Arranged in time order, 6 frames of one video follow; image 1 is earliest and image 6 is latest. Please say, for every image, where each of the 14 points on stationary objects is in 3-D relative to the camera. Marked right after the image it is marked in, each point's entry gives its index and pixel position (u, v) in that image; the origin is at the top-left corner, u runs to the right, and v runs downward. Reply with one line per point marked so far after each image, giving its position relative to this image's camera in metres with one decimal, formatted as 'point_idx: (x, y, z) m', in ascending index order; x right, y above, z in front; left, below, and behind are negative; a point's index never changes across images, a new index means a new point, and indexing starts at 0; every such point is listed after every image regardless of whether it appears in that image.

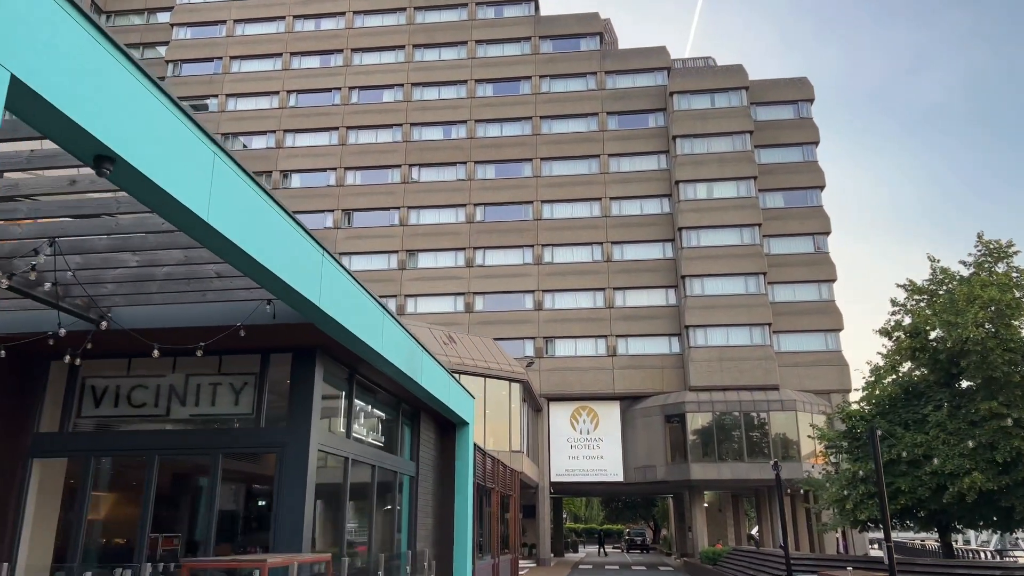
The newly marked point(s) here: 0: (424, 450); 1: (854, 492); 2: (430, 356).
0: (-1.8, -3.3, +15.4) m
1: (+8.1, -4.7, +17.6) m
2: (-1.5, -1.2, +13.5) m
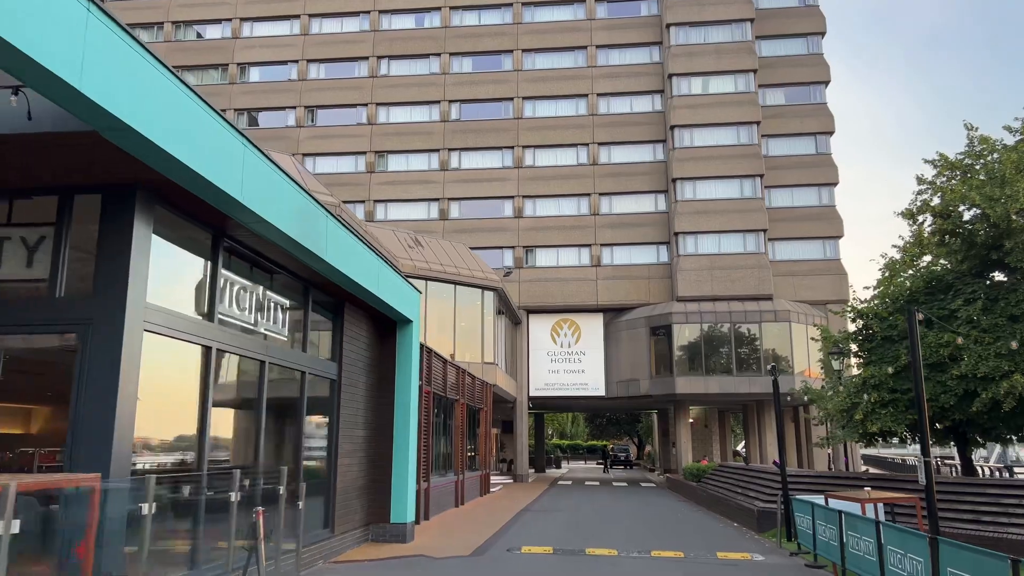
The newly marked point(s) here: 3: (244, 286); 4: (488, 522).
0: (-2.7, -1.0, +12.7) m
1: (+7.1, -2.2, +15.1) m
2: (-2.4, +0.9, +10.6) m
3: (-3.3, 0.0, +9.4) m
4: (-0.6, -5.8, +18.7) m
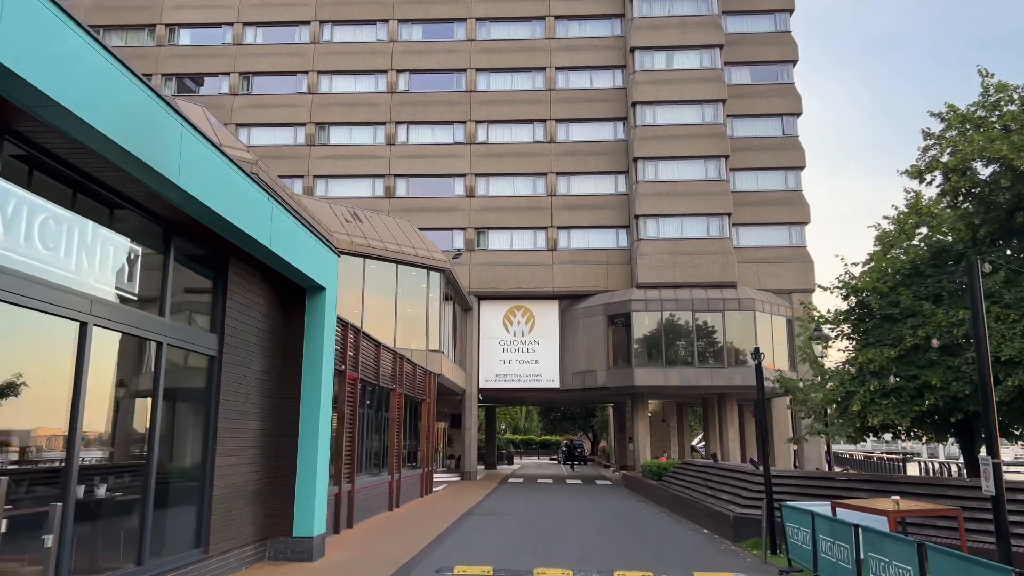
0: (-3.6, -0.4, +10.1) m
1: (+6.1, -1.7, +13.0) m
2: (-3.1, +1.5, +8.0) m
3: (-4.0, +0.6, +6.7) m
4: (-1.9, -5.2, +16.2) m
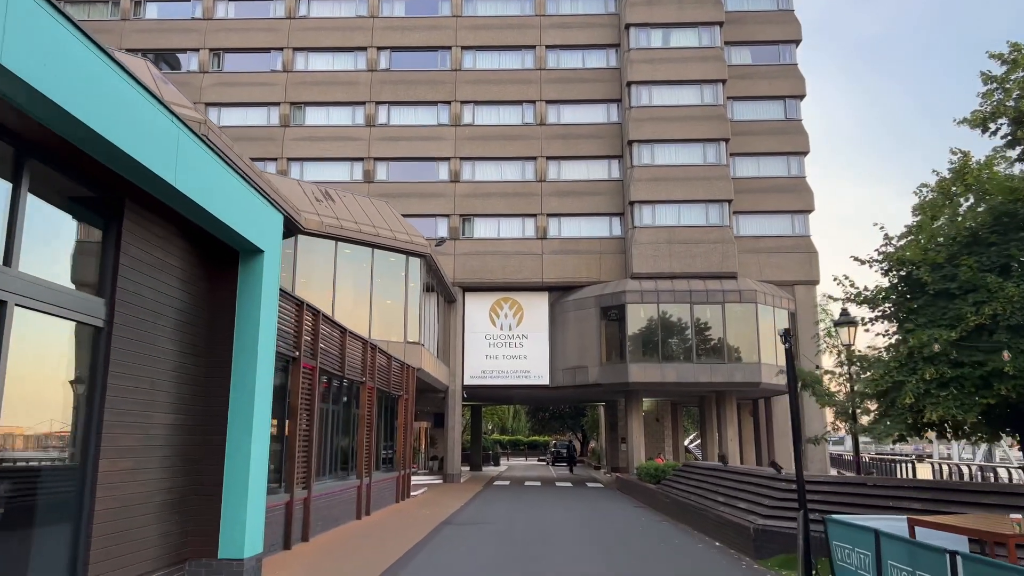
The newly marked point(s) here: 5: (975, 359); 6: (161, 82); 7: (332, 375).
0: (-3.8, +0.1, +7.9) m
1: (+5.8, -1.3, +11.0) m
2: (-3.3, +1.9, +5.8) m
3: (-4.1, +1.1, +4.5) m
4: (-2.2, -4.8, +14.0) m
5: (+6.5, -1.0, +10.8) m
6: (-7.6, +4.5, +16.8) m
7: (-3.8, -1.8, +16.0) m
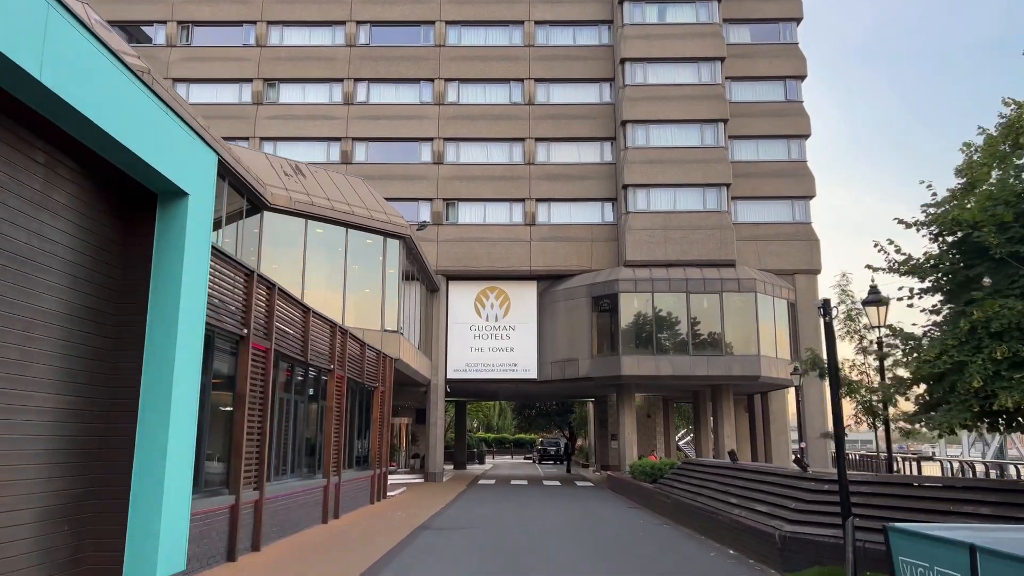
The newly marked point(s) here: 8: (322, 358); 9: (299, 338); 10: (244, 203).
0: (-3.9, +0.5, +6.0) m
1: (+5.7, -0.9, +9.3) m
2: (-3.3, +2.4, +3.9) m
3: (-4.2, +1.6, +2.6) m
4: (-2.5, -4.3, +12.1) m
5: (+6.4, -0.6, +9.1) m
6: (-7.9, +5.0, +14.8) m
7: (-4.0, -1.3, +14.1) m
8: (-3.9, -1.5, +15.8) m
9: (-4.0, -0.9, +14.3) m
10: (-7.0, +2.2, +19.8) m
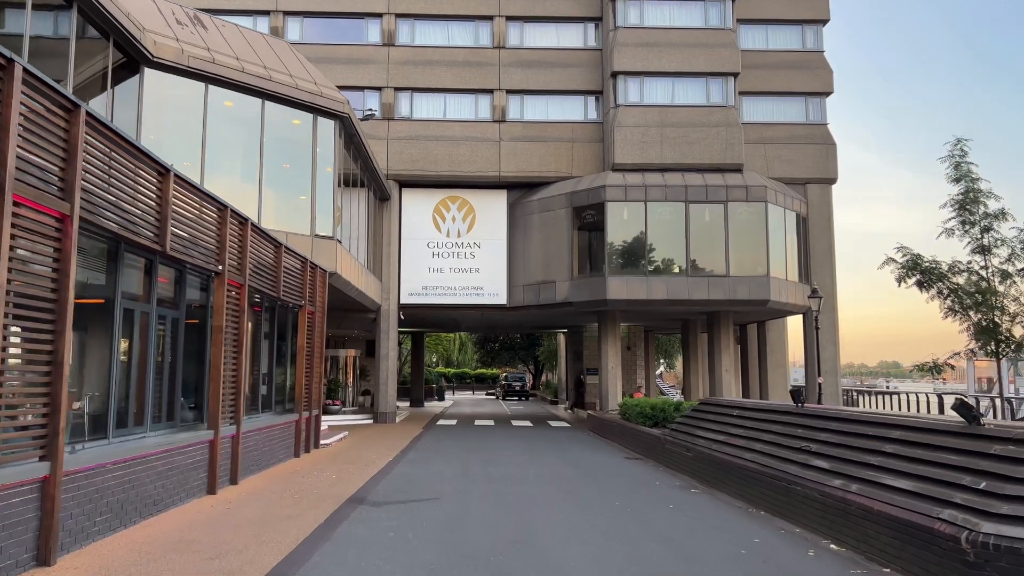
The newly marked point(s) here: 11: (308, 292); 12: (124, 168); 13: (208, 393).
0: (-3.7, +1.6, +0.8) m
1: (+5.6, +0.5, +4.7) m
2: (-3.0, +3.3, -1.4) m
3: (-3.8, +2.4, -2.7) m
4: (-2.7, -2.7, +7.4) m
5: (+6.4, +0.7, +4.5) m
6: (-8.1, +6.8, +9.0) m
7: (-4.3, +0.4, +9.0) m
8: (-4.3, +0.5, +10.7) m
9: (-4.3, +0.9, +9.2) m
10: (-7.5, +4.5, +14.3) m
11: (-4.5, -0.1, +16.8) m
12: (-4.2, +1.3, +8.4) m
13: (-4.4, -1.6, +11.2) m
